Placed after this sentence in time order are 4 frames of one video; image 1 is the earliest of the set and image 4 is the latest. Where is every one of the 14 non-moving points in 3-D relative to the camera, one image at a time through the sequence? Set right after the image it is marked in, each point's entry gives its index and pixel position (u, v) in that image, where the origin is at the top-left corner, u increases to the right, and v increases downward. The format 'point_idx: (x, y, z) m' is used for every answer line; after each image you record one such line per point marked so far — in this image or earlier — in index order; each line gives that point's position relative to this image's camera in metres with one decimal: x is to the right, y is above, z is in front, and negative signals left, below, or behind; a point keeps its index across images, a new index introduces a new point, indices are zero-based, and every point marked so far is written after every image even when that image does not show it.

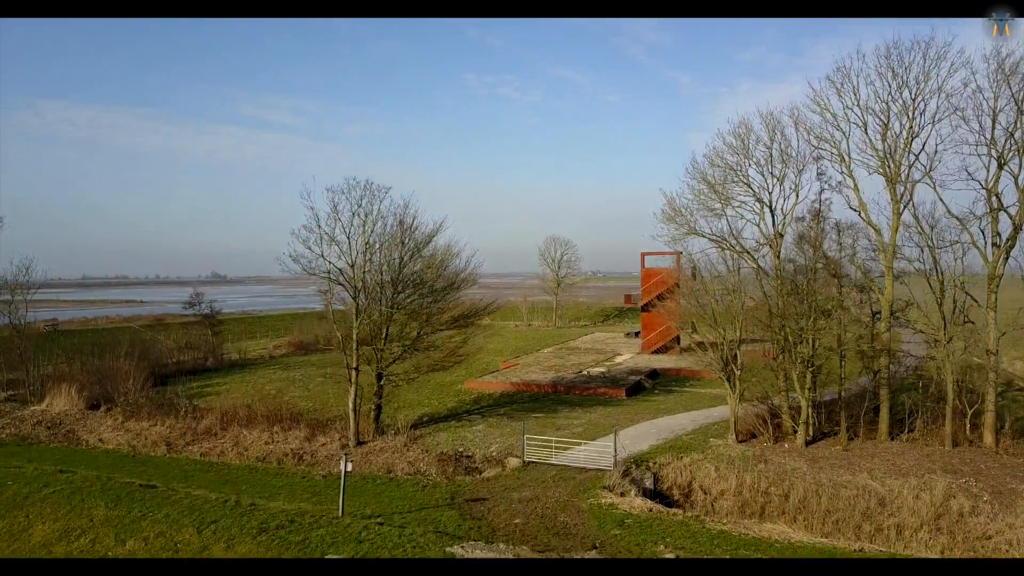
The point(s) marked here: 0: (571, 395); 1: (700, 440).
0: (+1.6, -2.9, +17.1) m
1: (+4.0, -3.2, +13.2) m
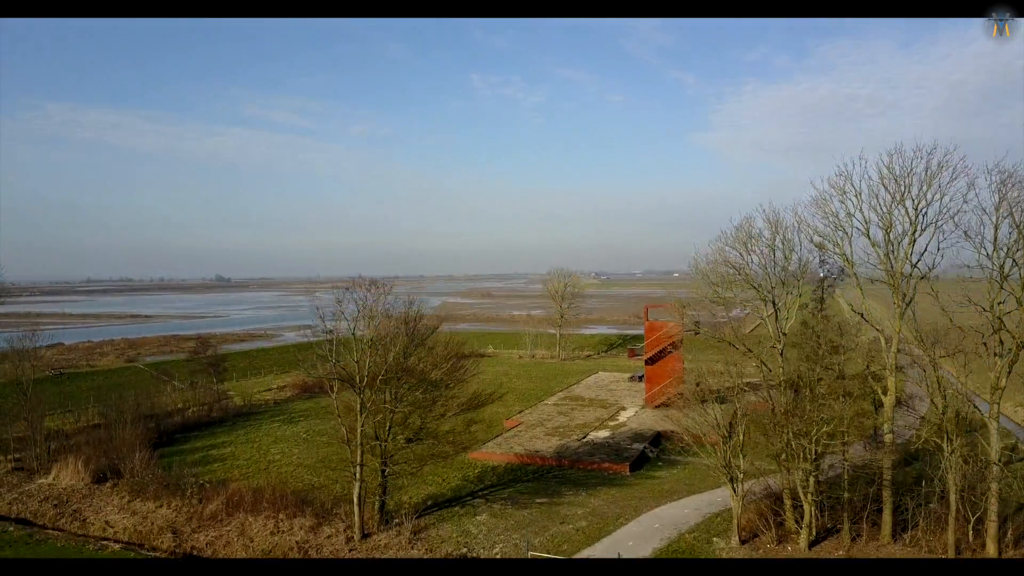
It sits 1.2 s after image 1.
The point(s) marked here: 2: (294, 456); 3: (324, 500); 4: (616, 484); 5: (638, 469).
0: (+1.7, -5.0, +17.1) m
1: (+4.1, -5.4, +13.2) m
2: (-6.7, -5.1, +19.3) m
3: (-4.5, -4.7, +14.9) m
4: (+2.7, -5.0, +16.3) m
5: (+3.5, -5.0, +17.3) m
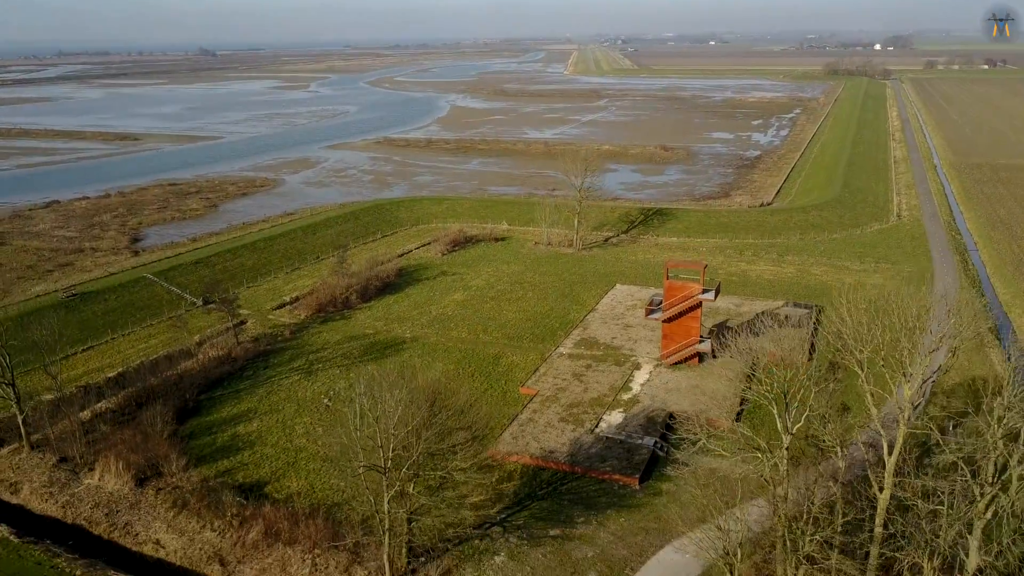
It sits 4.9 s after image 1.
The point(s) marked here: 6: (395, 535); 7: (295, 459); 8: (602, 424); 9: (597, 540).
0: (+2.2, -5.6, +17.8) m
1: (+4.4, -7.6, +14.4) m
2: (-6.2, -4.9, +20.0) m
3: (-4.1, -6.3, +15.9) m
4: (+3.1, -6.0, +17.1) m
5: (+3.9, -5.5, +18.0) m
6: (-2.9, -6.1, +15.3) m
7: (-6.8, -5.3, +19.3) m
8: (+2.9, -4.3, +19.8) m
9: (+2.2, -6.5, +16.0) m
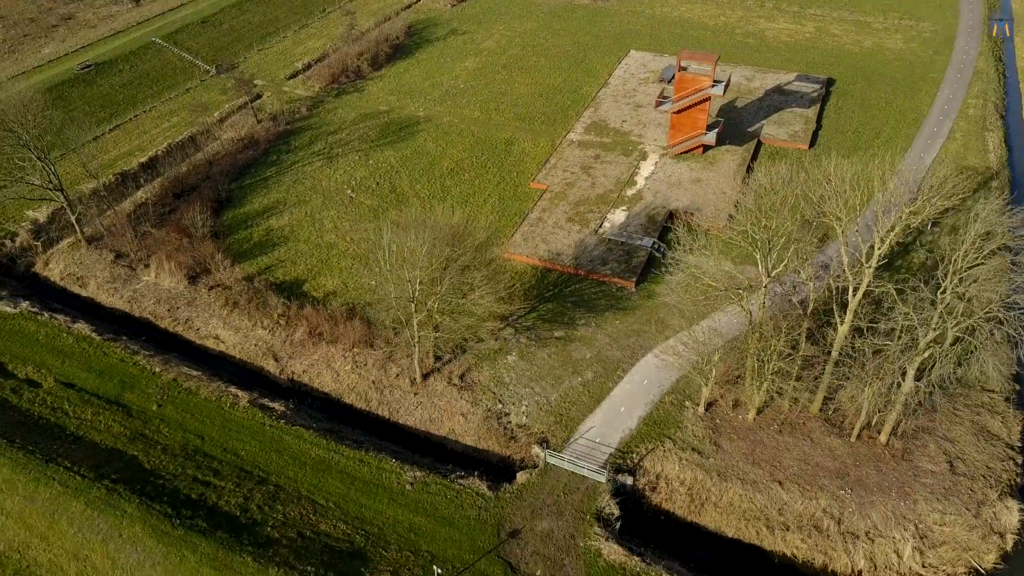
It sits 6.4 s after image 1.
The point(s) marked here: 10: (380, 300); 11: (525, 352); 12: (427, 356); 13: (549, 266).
0: (+2.6, 0.0, +19.0) m
1: (+4.6, -3.4, +16.7) m
2: (-5.6, +1.8, +21.2) m
3: (-3.8, -1.4, +18.0) m
4: (+3.5, -0.7, +18.4) m
5: (+4.4, +0.1, +18.9) m
6: (-2.6, -1.5, +17.3) m
7: (-6.2, +1.1, +20.7) m
8: (+3.4, +2.0, +20.1) m
9: (+2.5, -1.6, +17.8) m
10: (-3.8, +0.2, +20.0) m
11: (+0.4, -2.1, +17.8) m
12: (-2.5, -2.0, +17.9) m
13: (+1.4, +0.6, +19.4) m
